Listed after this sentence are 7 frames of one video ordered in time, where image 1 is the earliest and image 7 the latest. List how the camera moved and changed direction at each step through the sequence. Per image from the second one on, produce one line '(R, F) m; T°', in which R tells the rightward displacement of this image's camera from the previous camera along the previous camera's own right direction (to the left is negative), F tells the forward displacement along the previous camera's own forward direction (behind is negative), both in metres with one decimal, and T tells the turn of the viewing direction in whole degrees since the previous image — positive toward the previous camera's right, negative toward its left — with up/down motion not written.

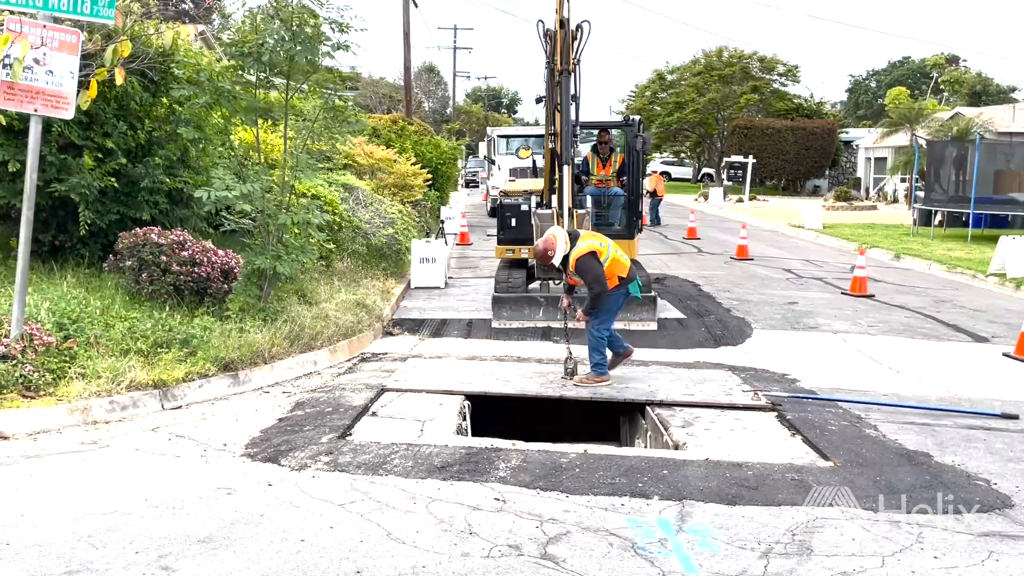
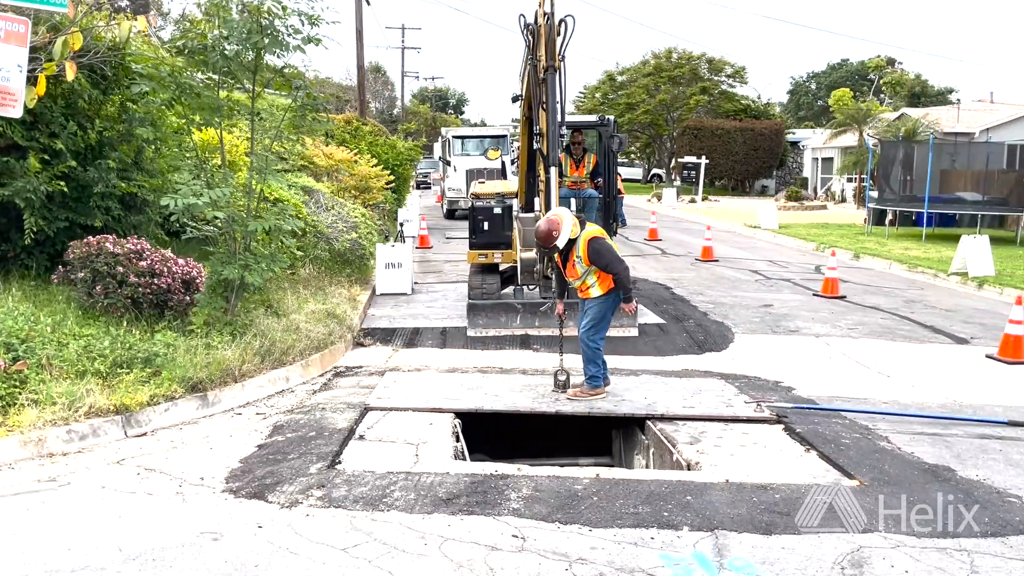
(-0.3, +0.4) m; +3°
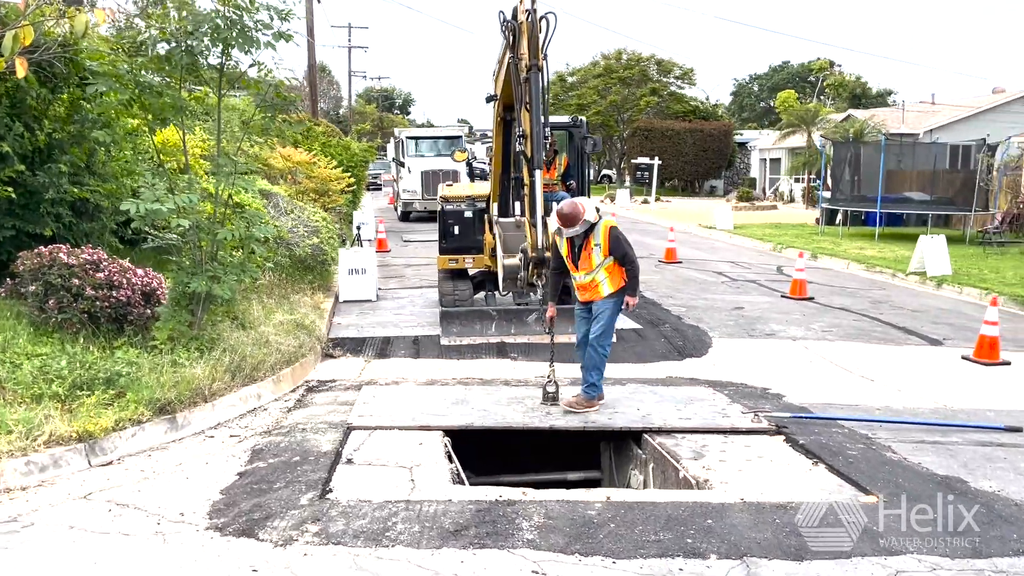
(-0.3, +0.3) m; +3°
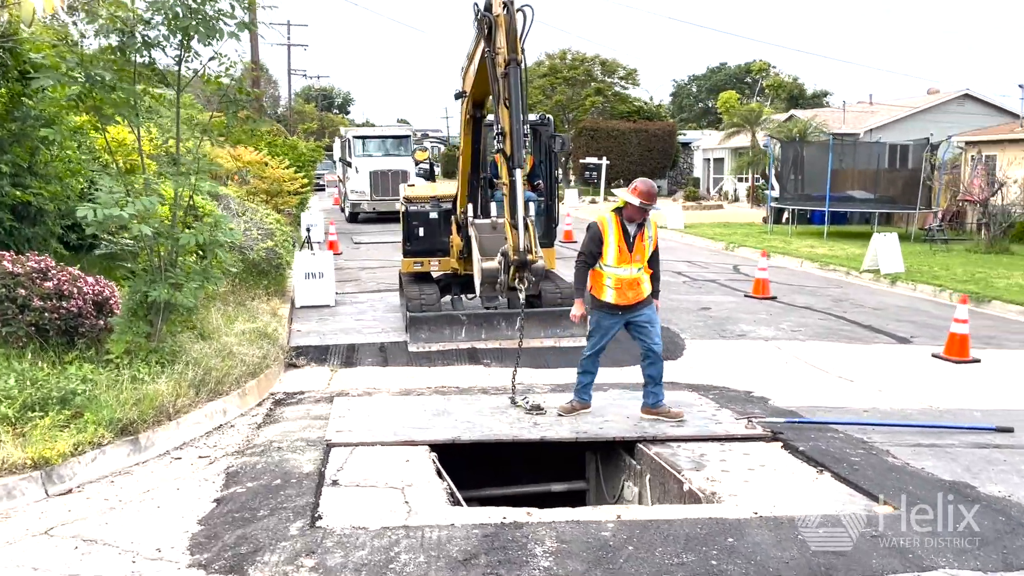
(-0.3, +0.3) m; +4°
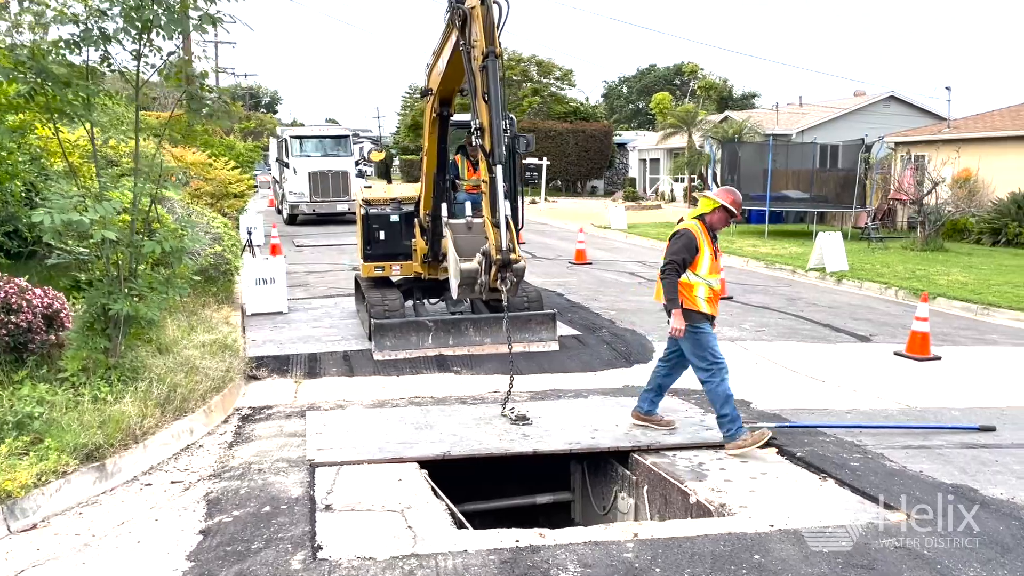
(-0.4, +0.2) m; +4°
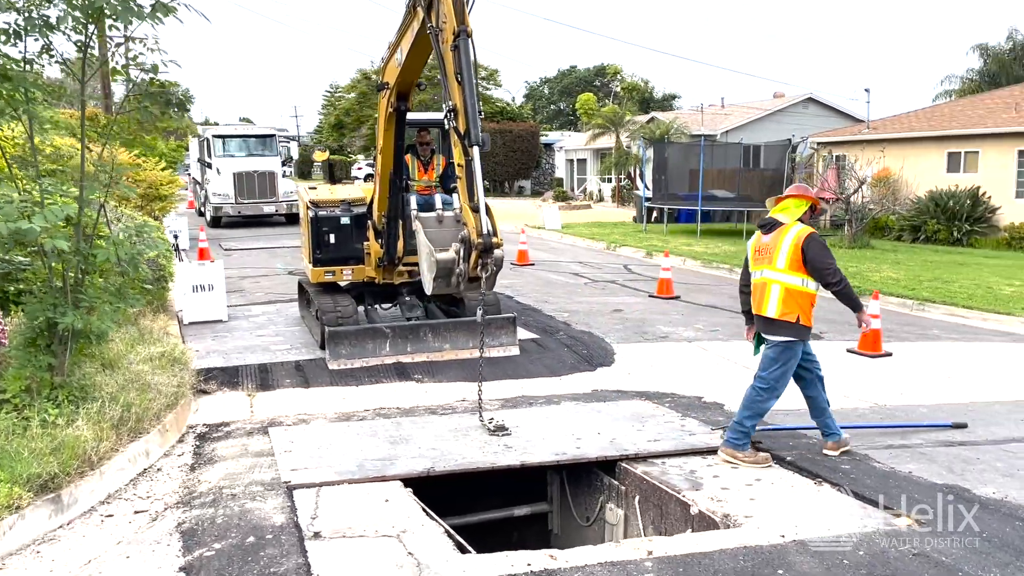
(-0.4, +0.3) m; +5°
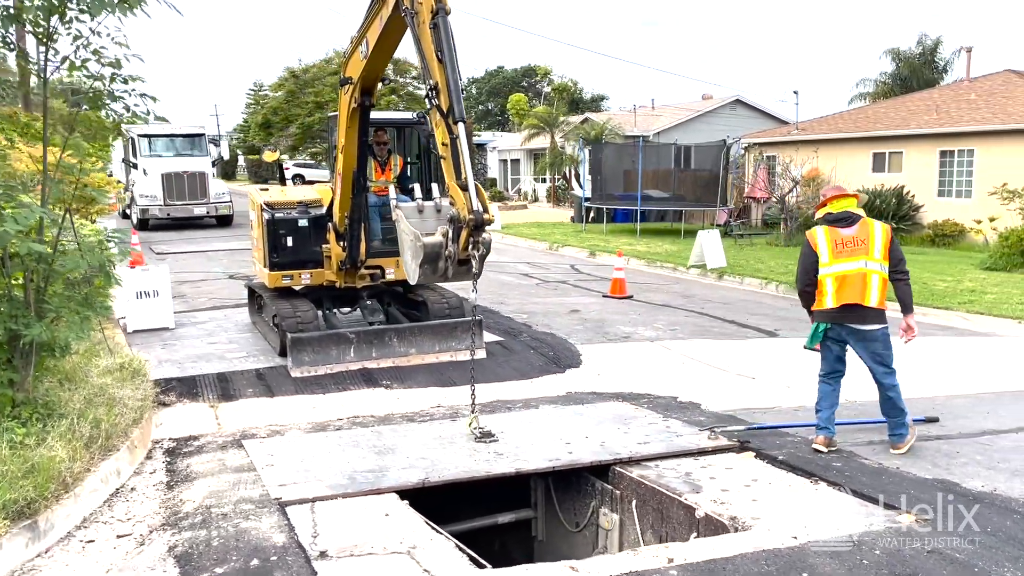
(-0.4, +0.1) m; +5°
